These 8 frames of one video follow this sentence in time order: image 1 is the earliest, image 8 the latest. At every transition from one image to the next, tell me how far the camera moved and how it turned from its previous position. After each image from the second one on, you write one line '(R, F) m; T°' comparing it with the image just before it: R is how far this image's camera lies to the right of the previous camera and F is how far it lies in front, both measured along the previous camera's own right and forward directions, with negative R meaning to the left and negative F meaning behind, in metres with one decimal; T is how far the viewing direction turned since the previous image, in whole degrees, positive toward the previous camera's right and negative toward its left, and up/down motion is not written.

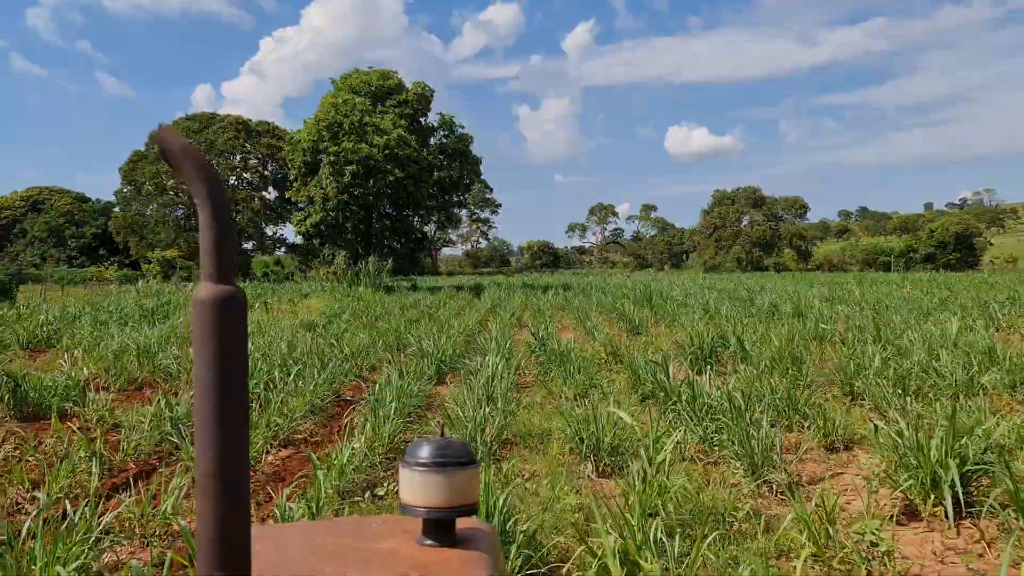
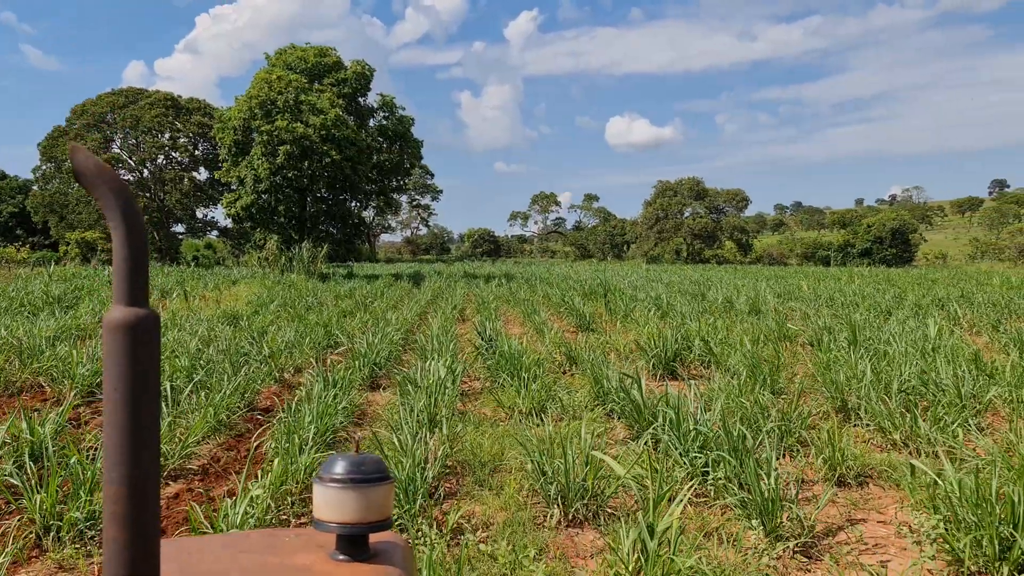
(0.0, +0.8) m; +4°
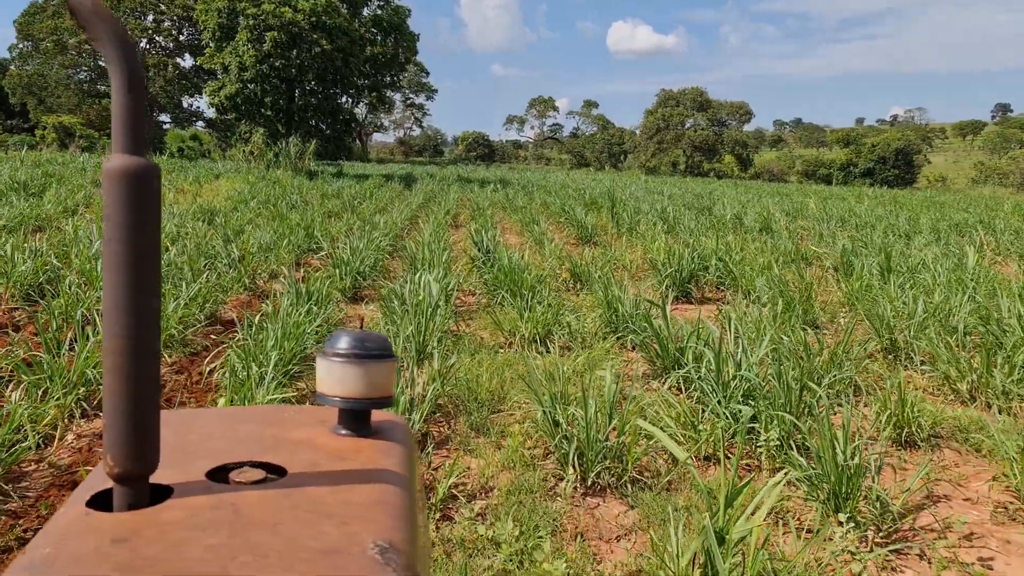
(-0.1, +0.7) m; +1°
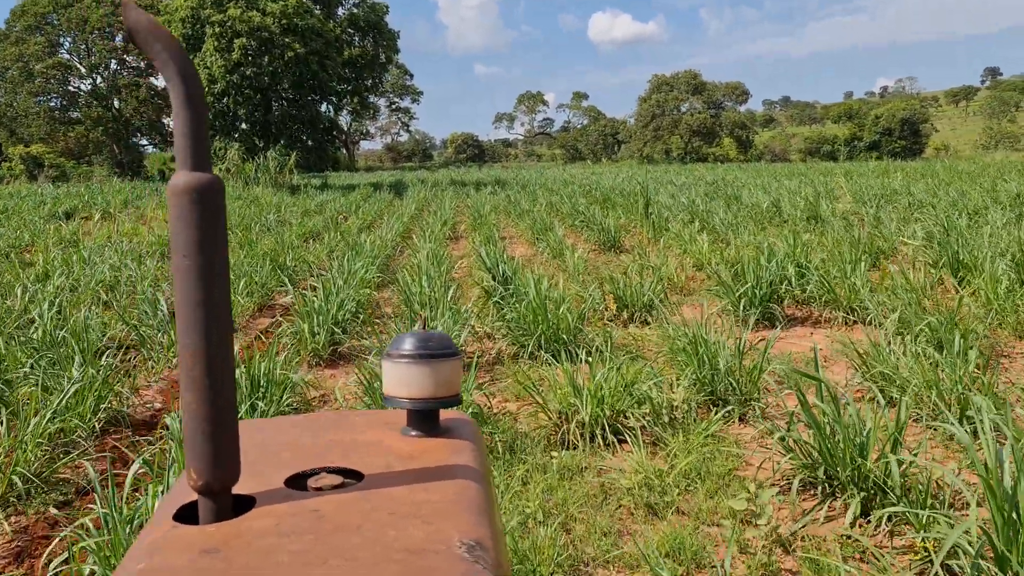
(-0.1, +1.4) m; 0°
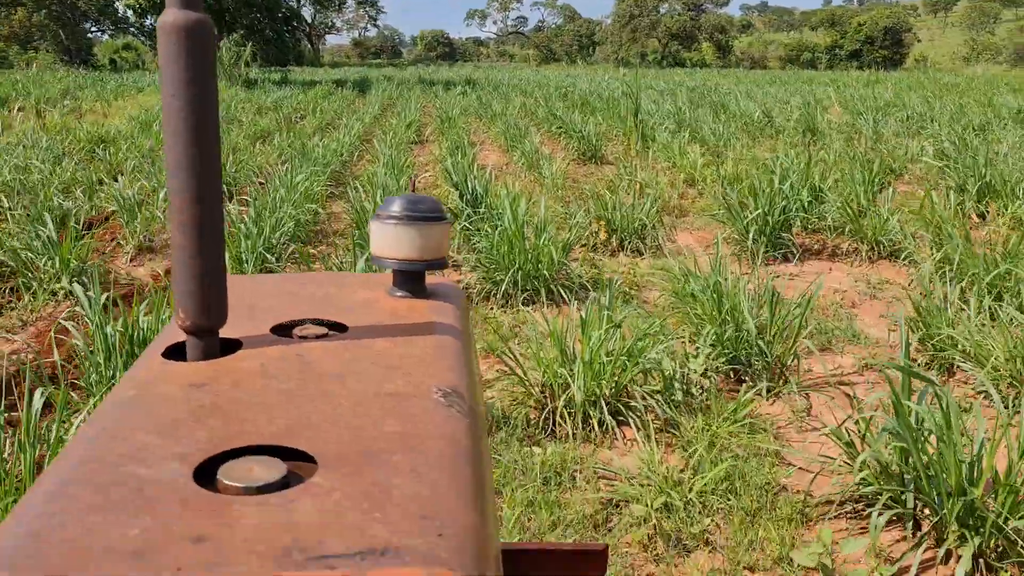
(0.0, +0.7) m; +2°
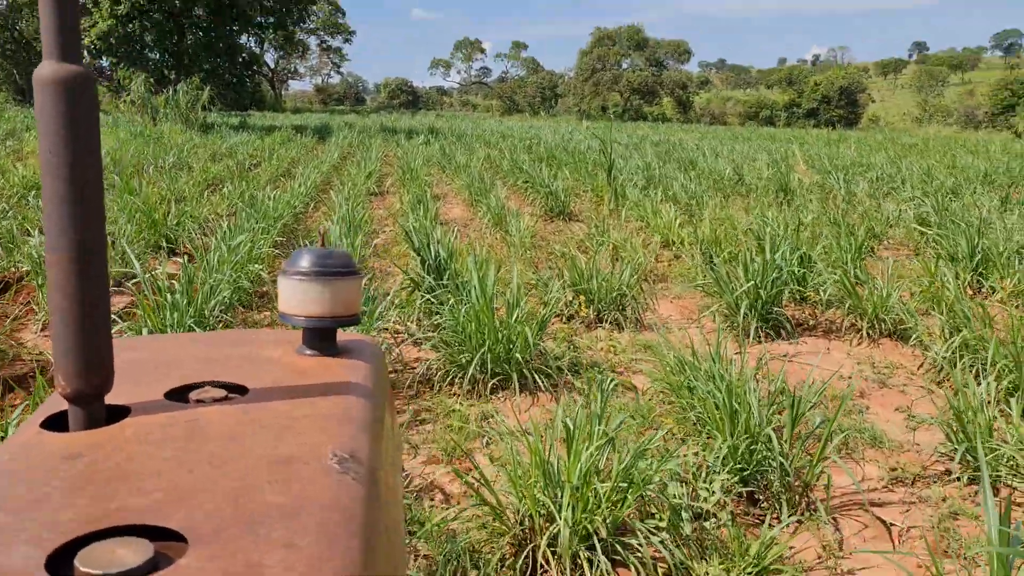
(0.0, +0.4) m; +3°
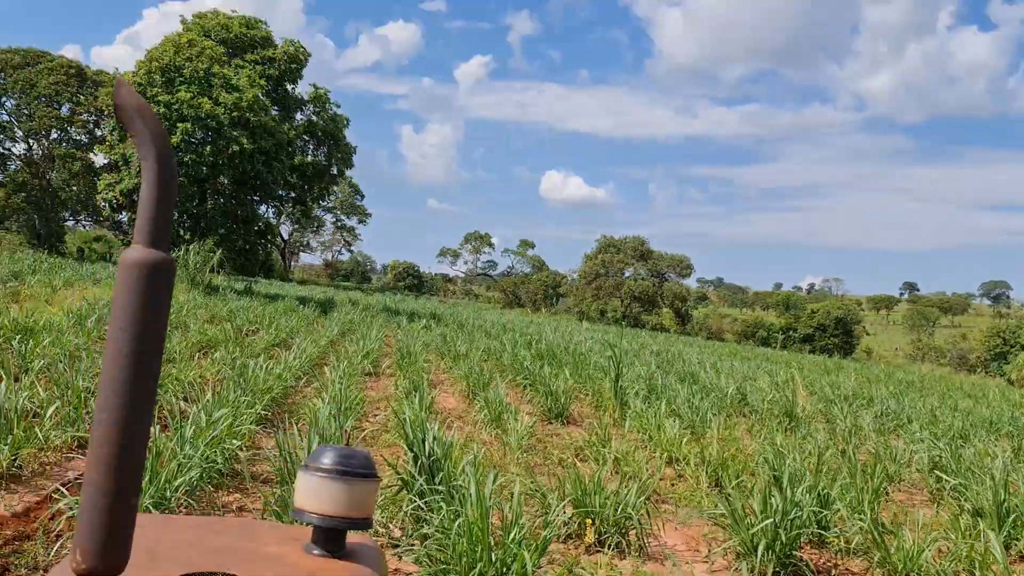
(-0.1, +0.2) m; 0°
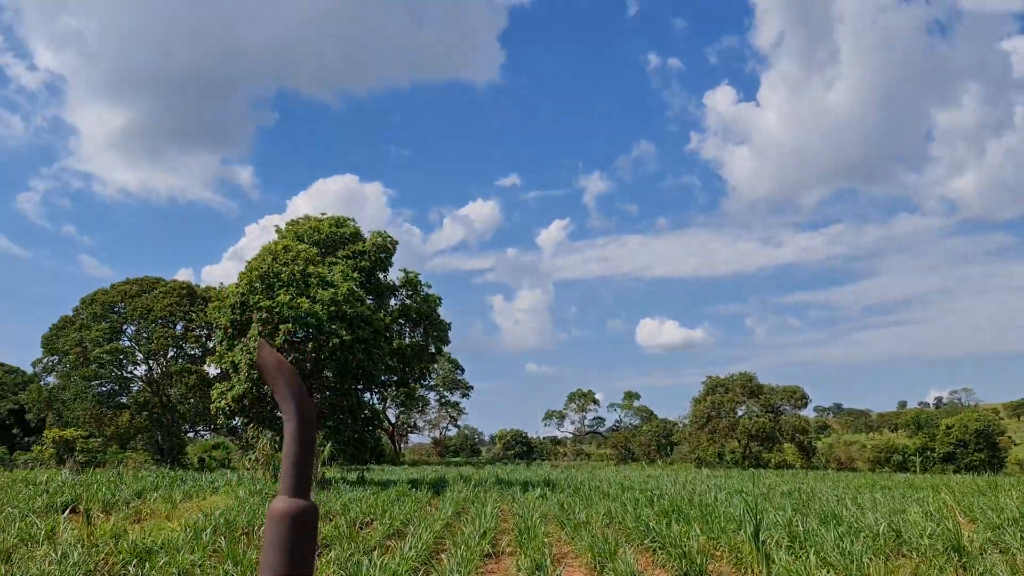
(0.0, +0.2) m; -6°
